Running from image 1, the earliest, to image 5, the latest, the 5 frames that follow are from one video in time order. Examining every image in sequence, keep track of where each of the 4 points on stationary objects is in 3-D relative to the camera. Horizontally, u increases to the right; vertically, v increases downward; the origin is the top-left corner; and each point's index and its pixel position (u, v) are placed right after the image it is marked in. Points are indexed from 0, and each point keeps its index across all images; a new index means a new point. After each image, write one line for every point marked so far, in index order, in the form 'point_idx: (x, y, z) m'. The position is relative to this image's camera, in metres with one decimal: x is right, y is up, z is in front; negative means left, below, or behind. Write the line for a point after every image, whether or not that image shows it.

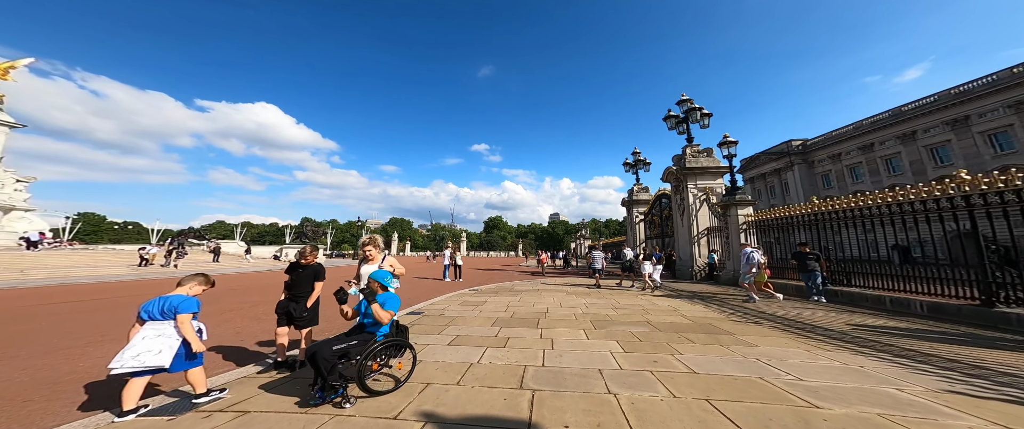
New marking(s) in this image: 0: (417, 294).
0: (-2.9, -2.3, +9.0) m
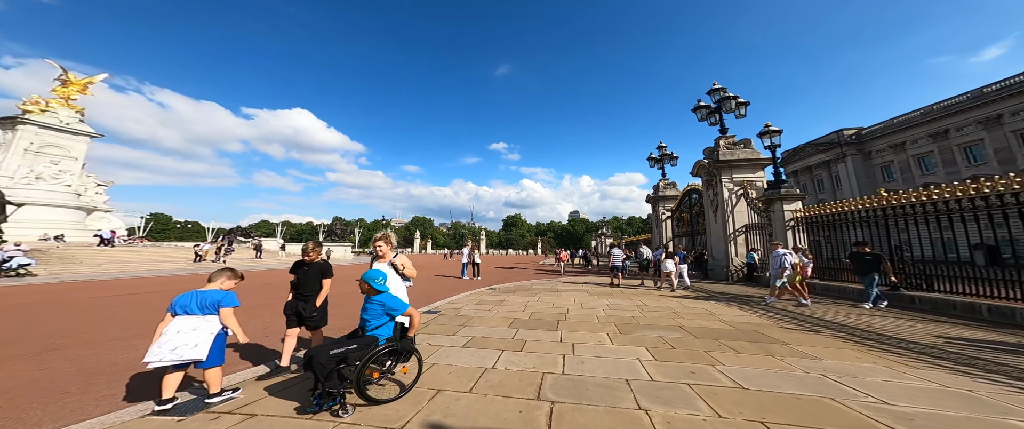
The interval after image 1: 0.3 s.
0: (-2.4, -2.2, +8.8) m
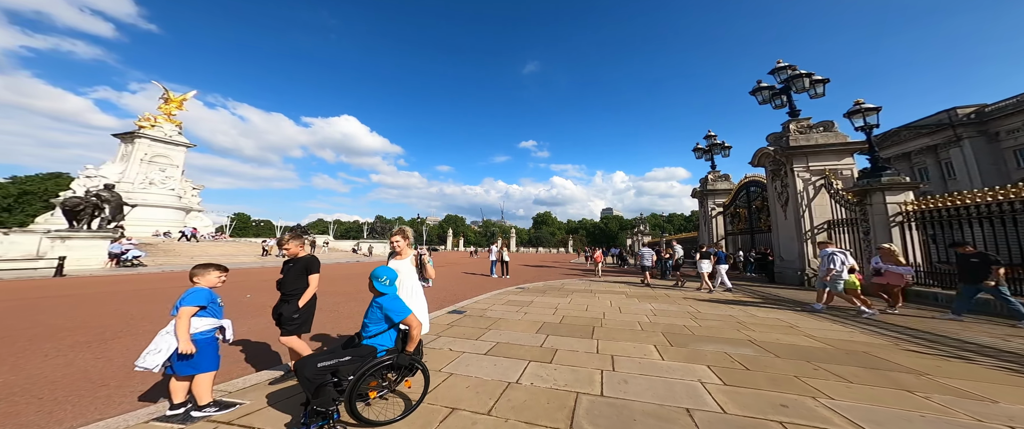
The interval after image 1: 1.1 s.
0: (-1.4, -2.1, +8.6) m
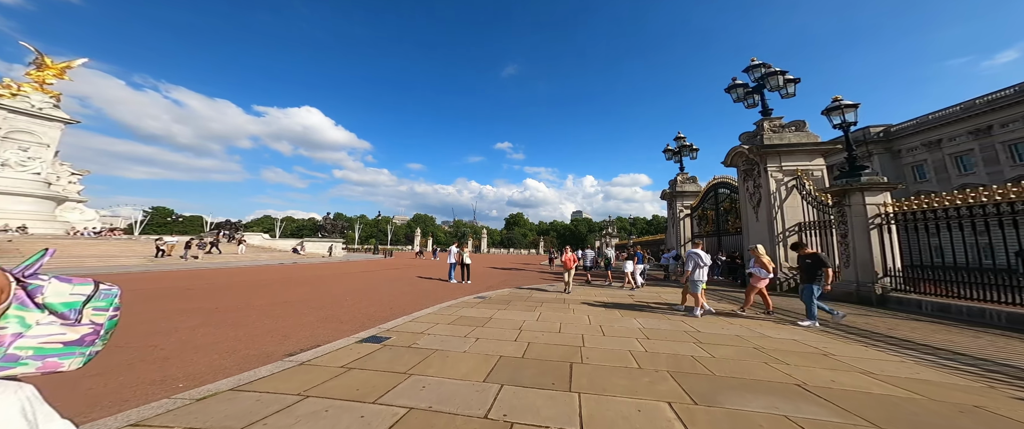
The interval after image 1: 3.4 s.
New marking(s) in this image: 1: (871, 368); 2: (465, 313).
0: (-2.4, -1.9, +6.9) m
1: (+3.8, -1.6, +3.2) m
2: (-0.8, -1.8, +5.6) m
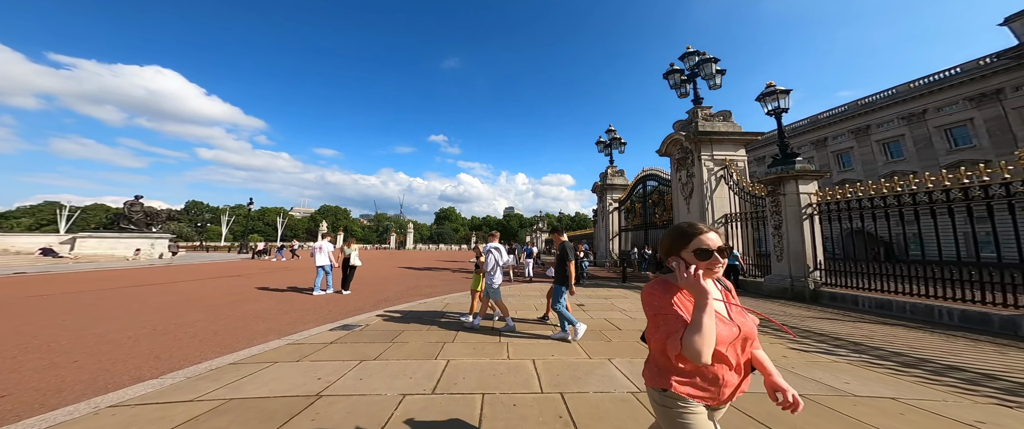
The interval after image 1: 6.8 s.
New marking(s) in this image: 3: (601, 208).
0: (-3.8, -1.4, +3.3) m
1: (+3.1, -1.3, +1.3) m
2: (-2.0, -1.4, +2.4) m
3: (+5.4, +0.4, +18.6) m
